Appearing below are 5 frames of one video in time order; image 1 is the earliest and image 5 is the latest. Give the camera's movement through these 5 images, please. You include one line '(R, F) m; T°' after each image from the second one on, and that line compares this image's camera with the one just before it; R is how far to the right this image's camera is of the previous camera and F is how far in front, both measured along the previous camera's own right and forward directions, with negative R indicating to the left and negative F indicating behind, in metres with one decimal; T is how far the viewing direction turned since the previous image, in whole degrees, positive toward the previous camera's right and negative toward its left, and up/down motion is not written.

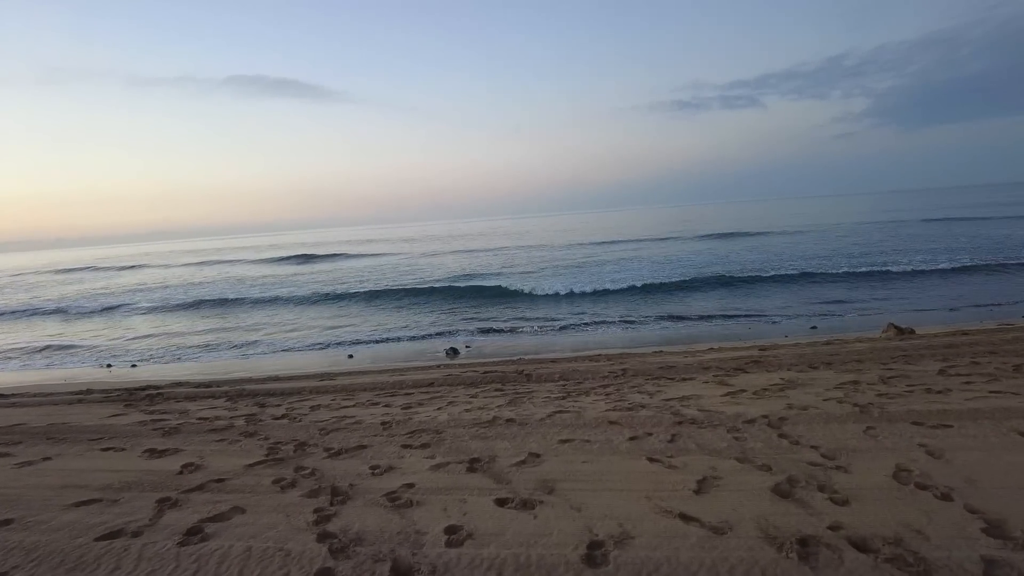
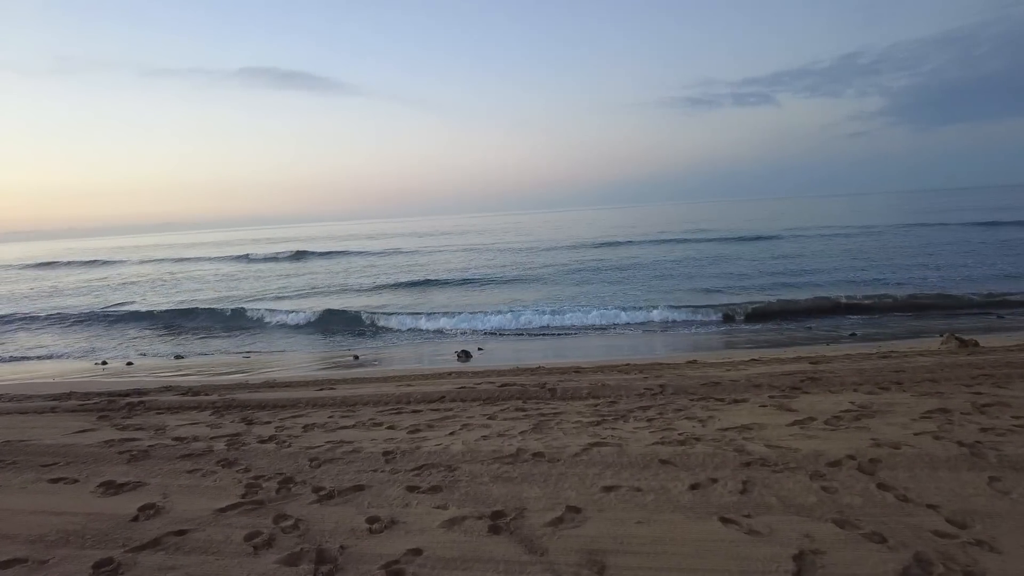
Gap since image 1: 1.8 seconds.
(-0.1, +0.8) m; -1°
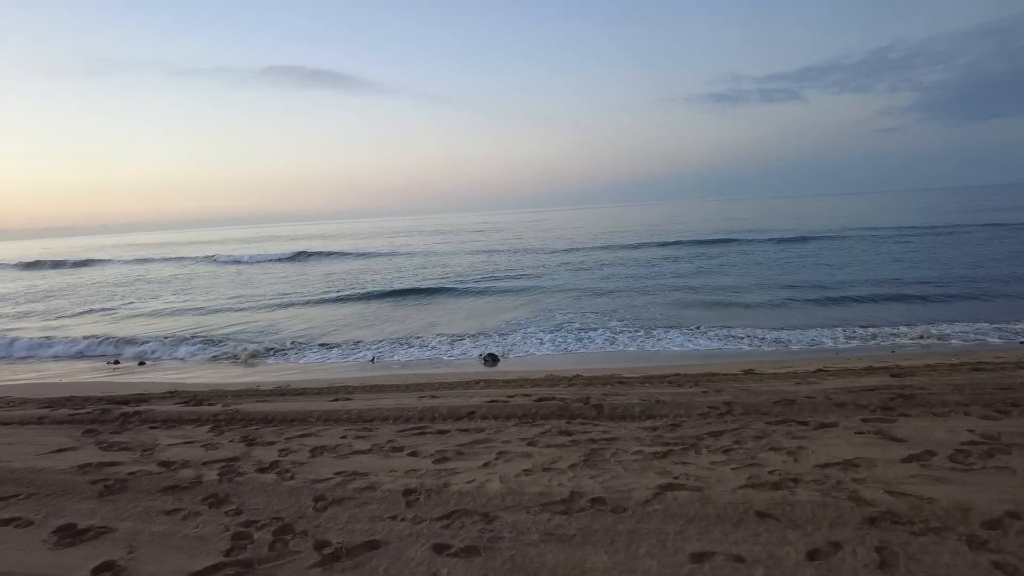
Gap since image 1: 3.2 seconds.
(-0.2, +0.8) m; -2°
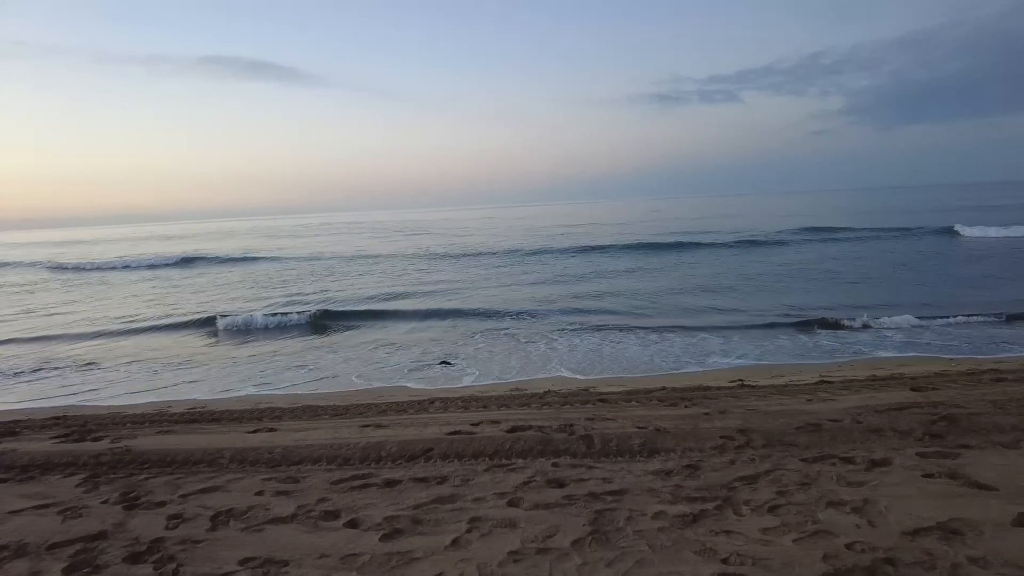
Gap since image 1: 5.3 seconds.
(-0.1, +1.1) m; +5°
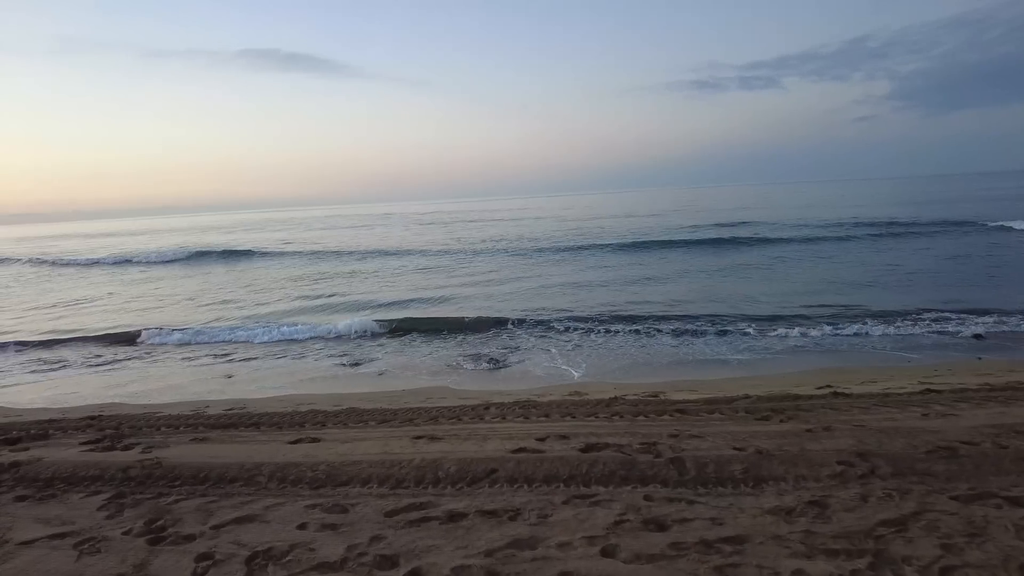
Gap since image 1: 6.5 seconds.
(-0.2, +0.6) m; -3°
